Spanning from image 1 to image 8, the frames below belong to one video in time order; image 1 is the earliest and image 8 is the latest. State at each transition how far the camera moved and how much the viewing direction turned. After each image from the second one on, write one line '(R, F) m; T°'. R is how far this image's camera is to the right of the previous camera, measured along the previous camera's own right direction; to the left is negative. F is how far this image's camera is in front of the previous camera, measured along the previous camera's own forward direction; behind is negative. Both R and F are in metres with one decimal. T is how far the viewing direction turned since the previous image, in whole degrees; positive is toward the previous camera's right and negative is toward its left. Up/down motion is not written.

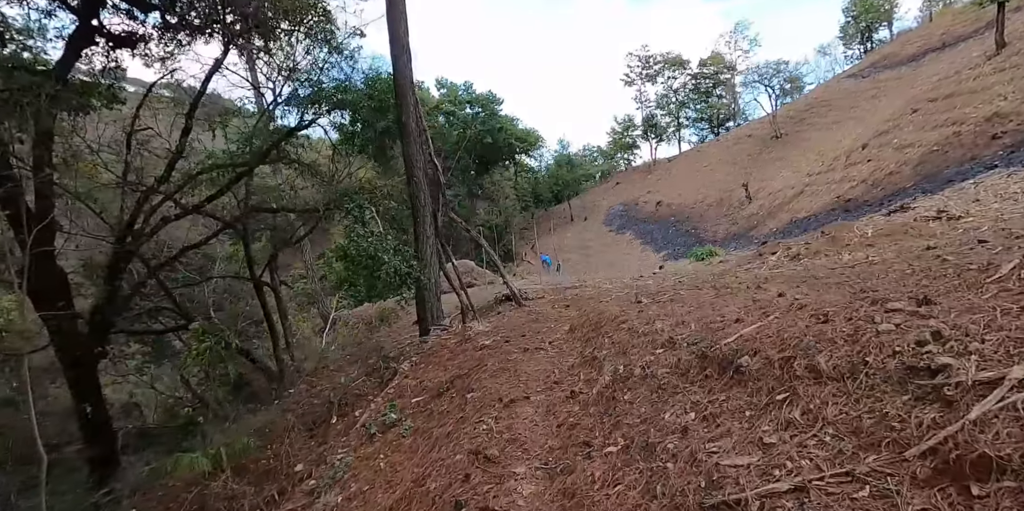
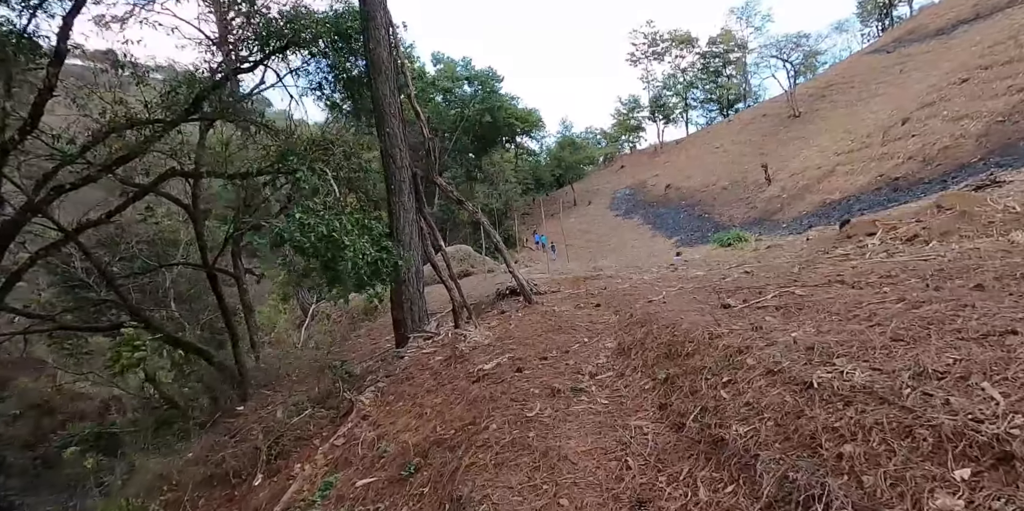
(-0.1, +1.7) m; 0°
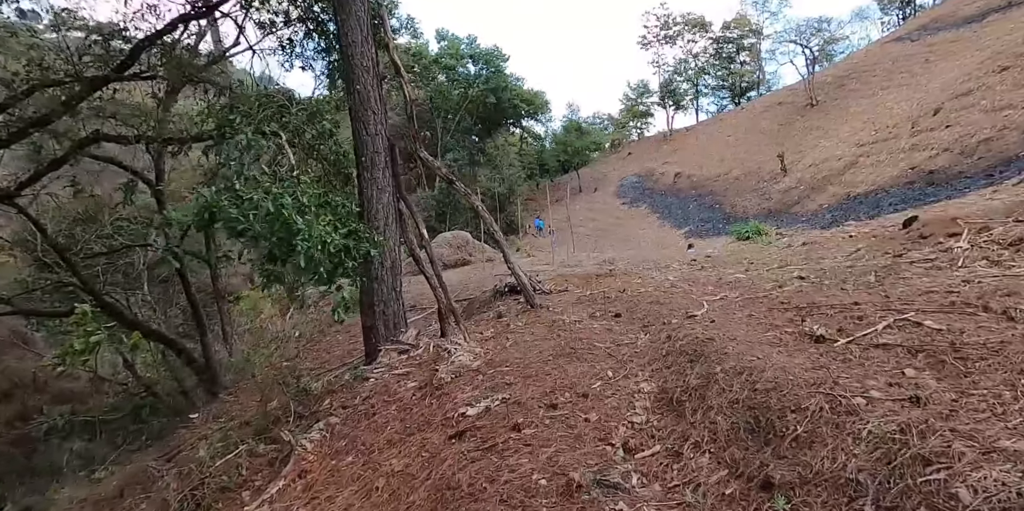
(0.0, +0.9) m; 0°
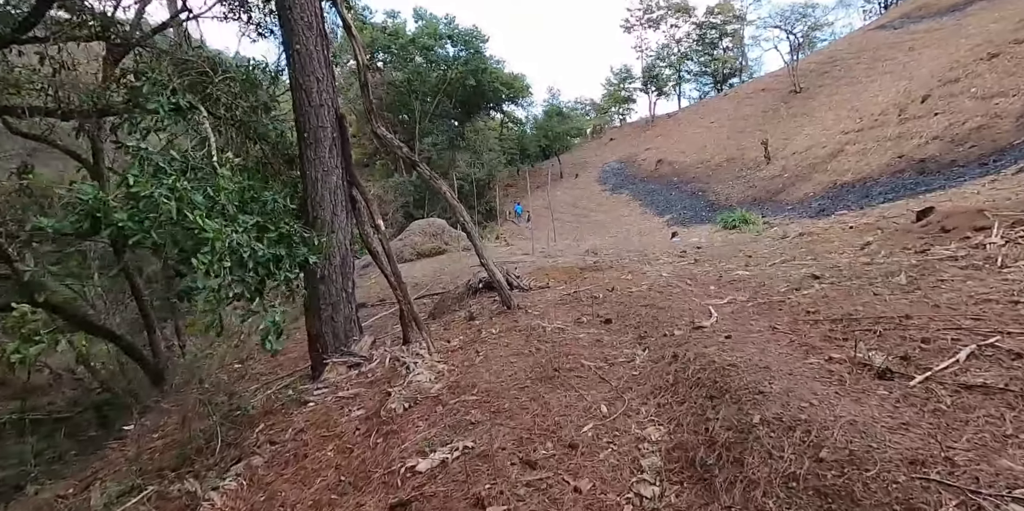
(0.0, +0.6) m; +2°
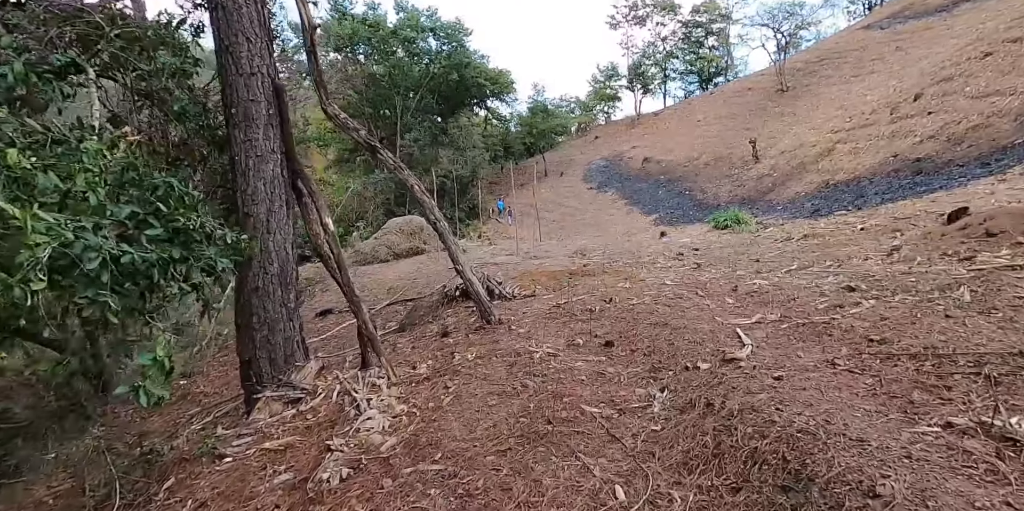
(0.0, +0.6) m; +2°
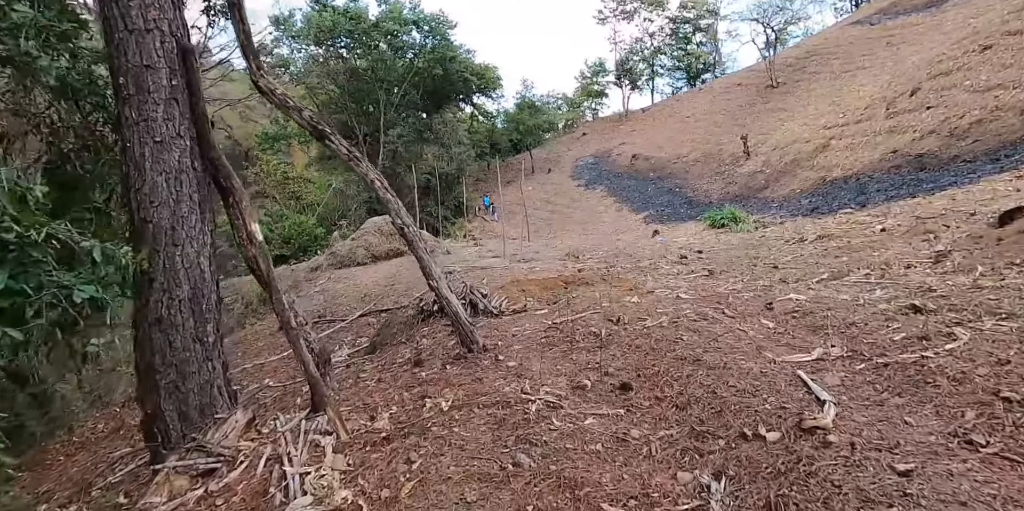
(0.0, +0.6) m; +1°
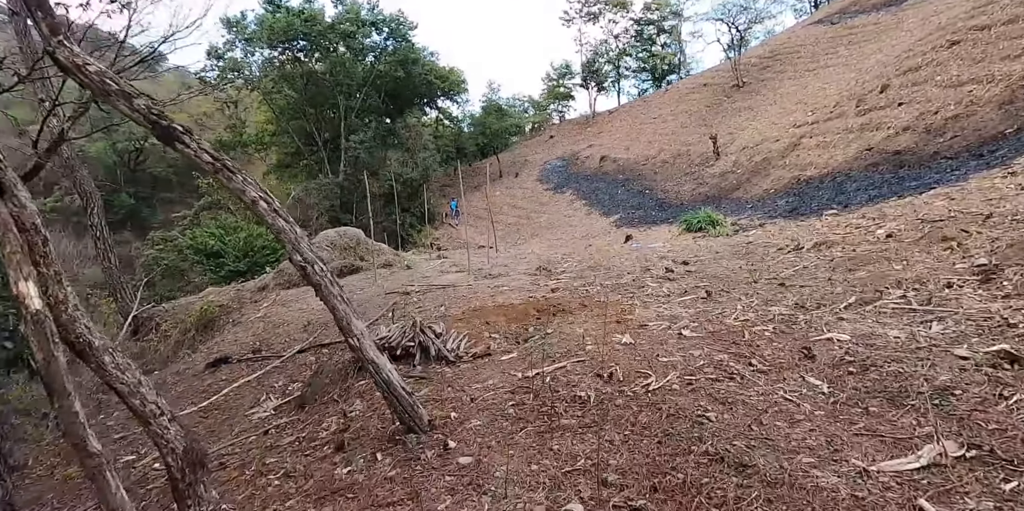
(+0.1, +0.7) m; +3°
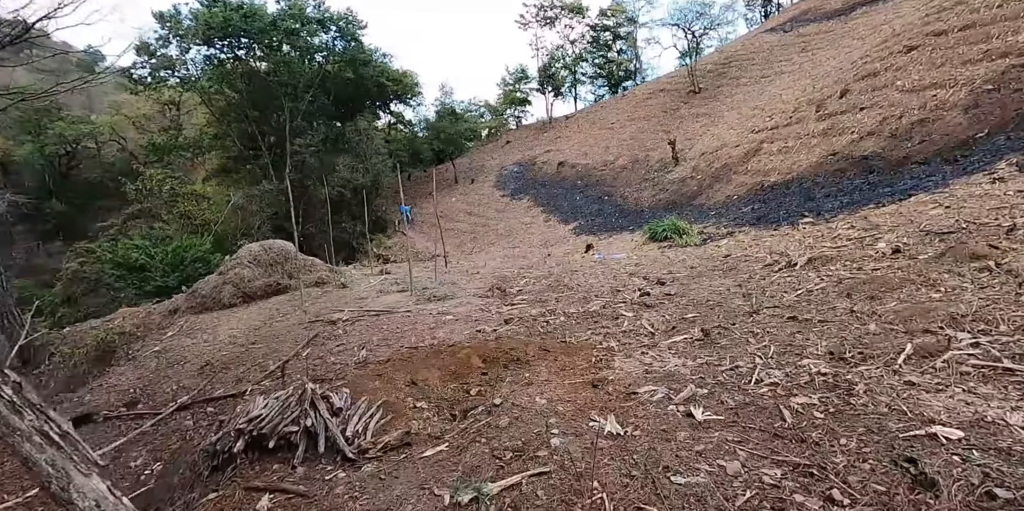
(+0.1, +0.9) m; +4°
